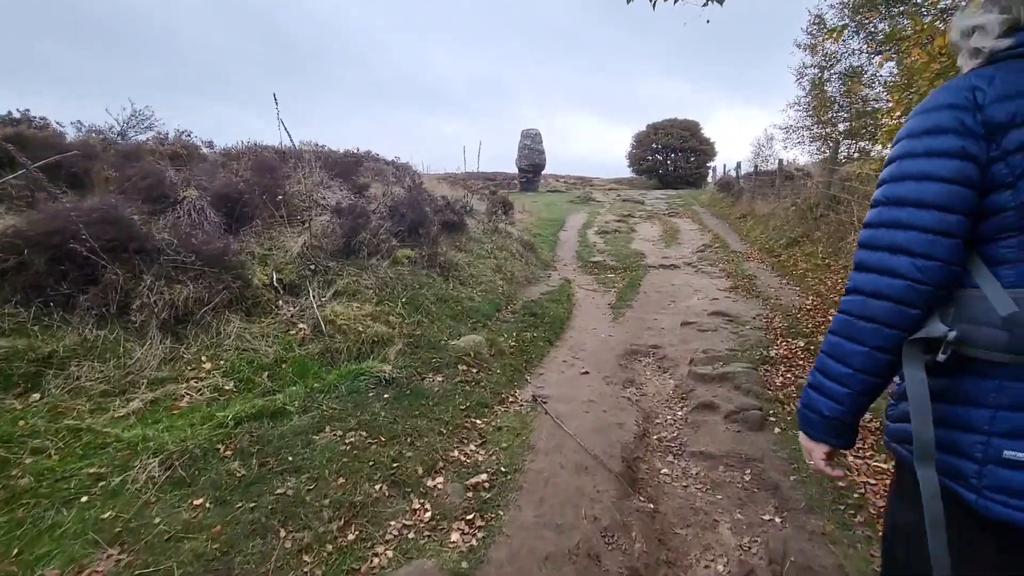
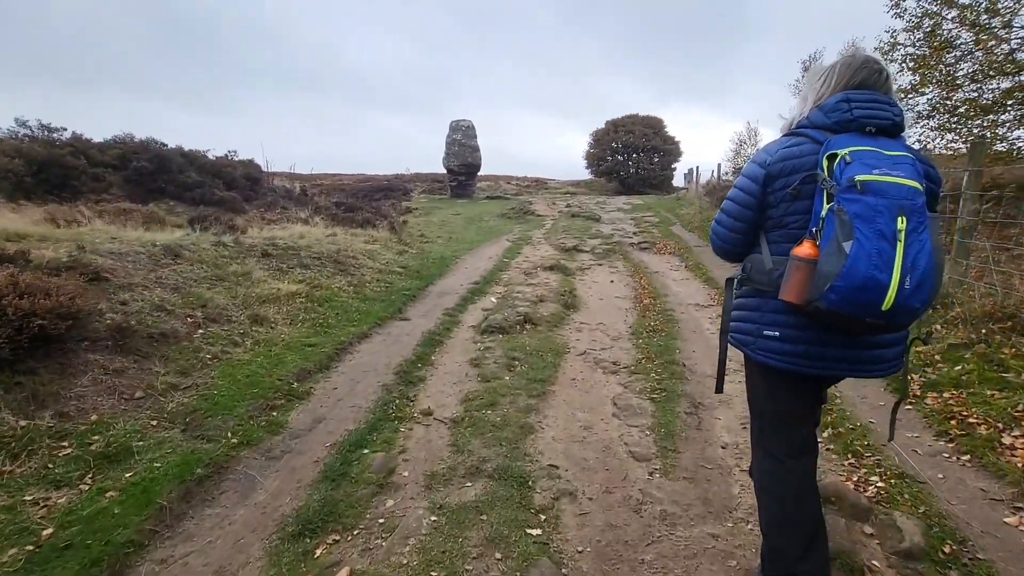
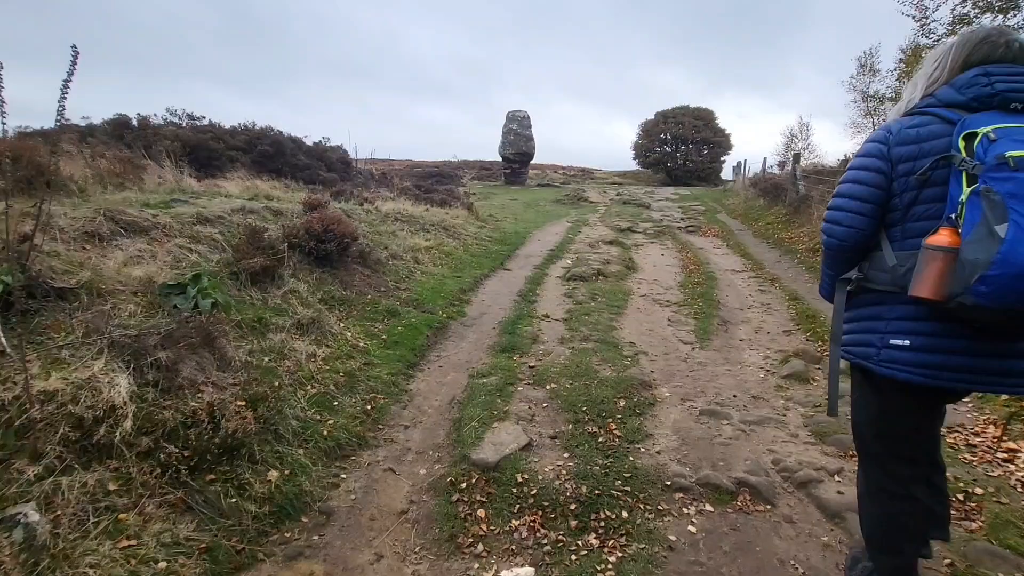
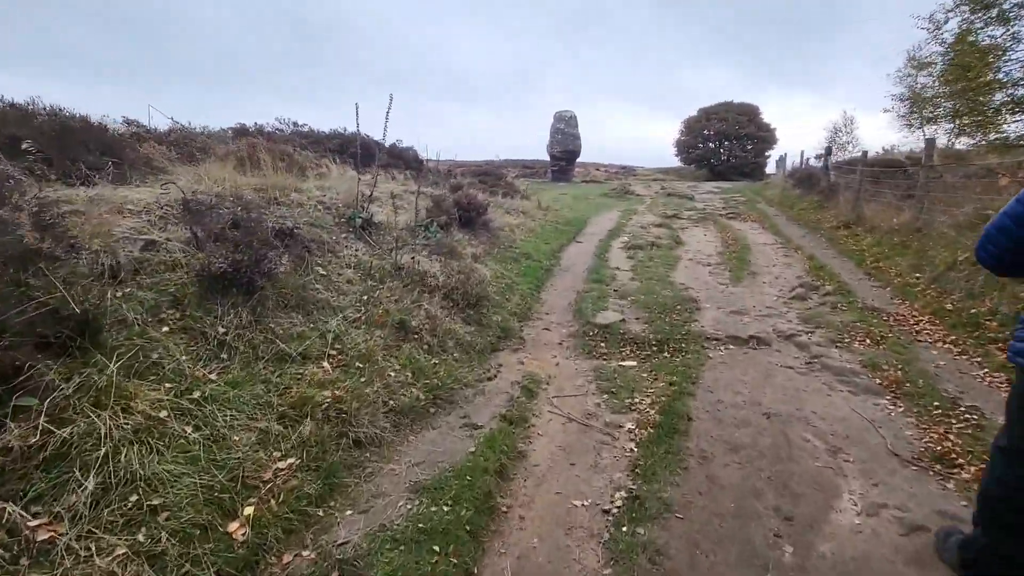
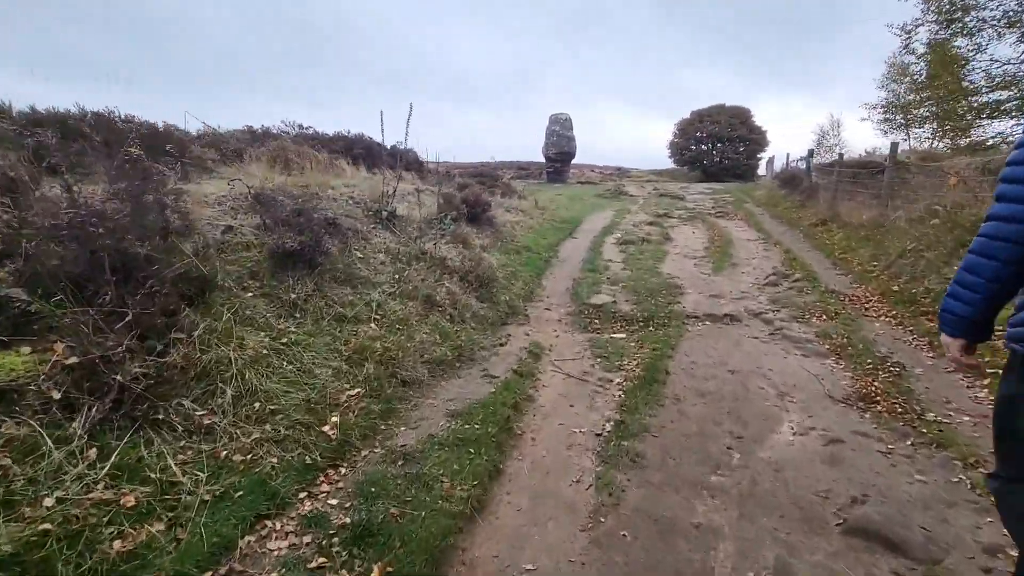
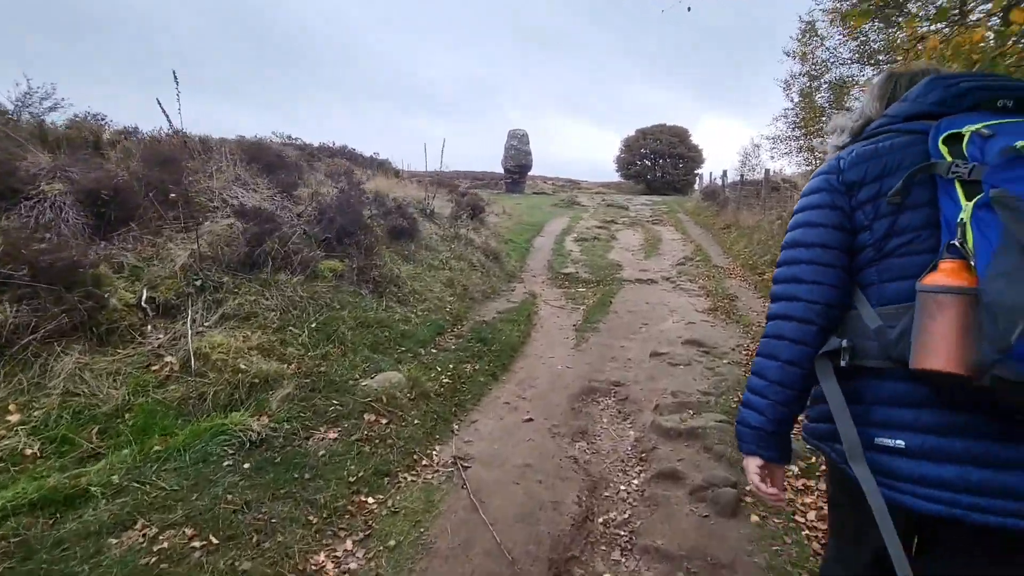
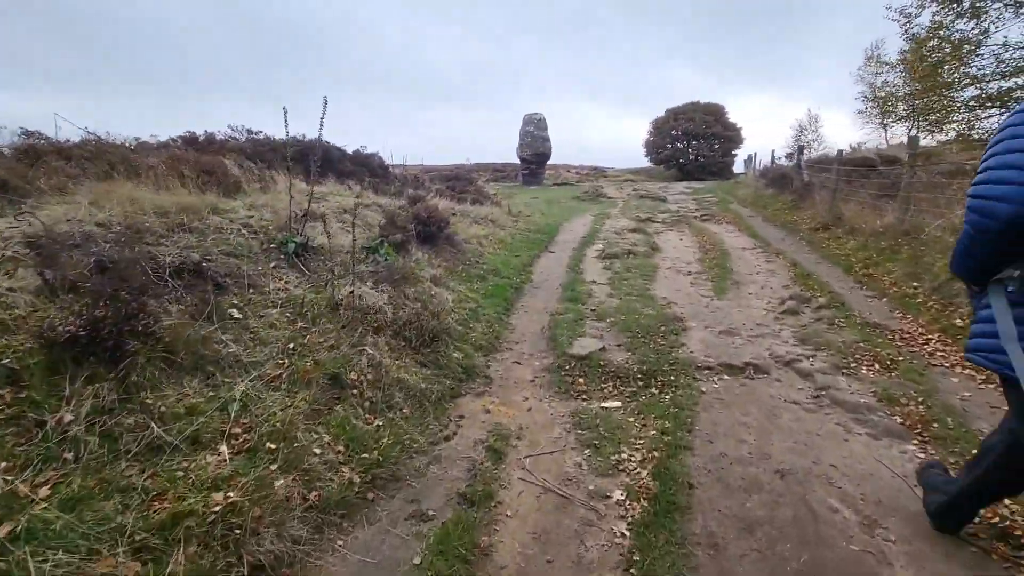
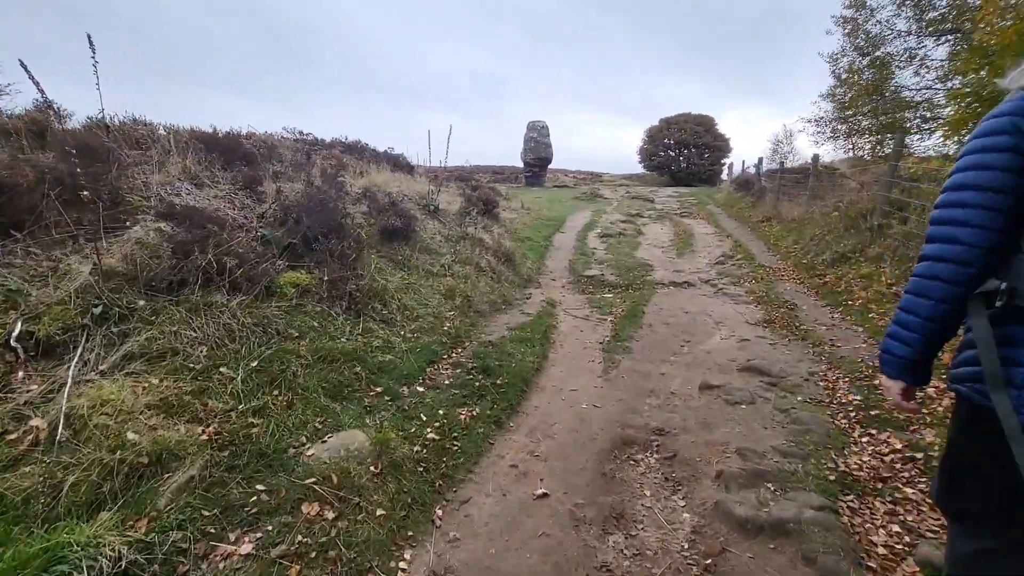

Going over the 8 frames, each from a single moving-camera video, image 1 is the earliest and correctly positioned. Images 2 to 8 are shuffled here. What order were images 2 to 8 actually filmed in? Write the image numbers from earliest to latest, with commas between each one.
6, 8, 5, 4, 7, 3, 2
